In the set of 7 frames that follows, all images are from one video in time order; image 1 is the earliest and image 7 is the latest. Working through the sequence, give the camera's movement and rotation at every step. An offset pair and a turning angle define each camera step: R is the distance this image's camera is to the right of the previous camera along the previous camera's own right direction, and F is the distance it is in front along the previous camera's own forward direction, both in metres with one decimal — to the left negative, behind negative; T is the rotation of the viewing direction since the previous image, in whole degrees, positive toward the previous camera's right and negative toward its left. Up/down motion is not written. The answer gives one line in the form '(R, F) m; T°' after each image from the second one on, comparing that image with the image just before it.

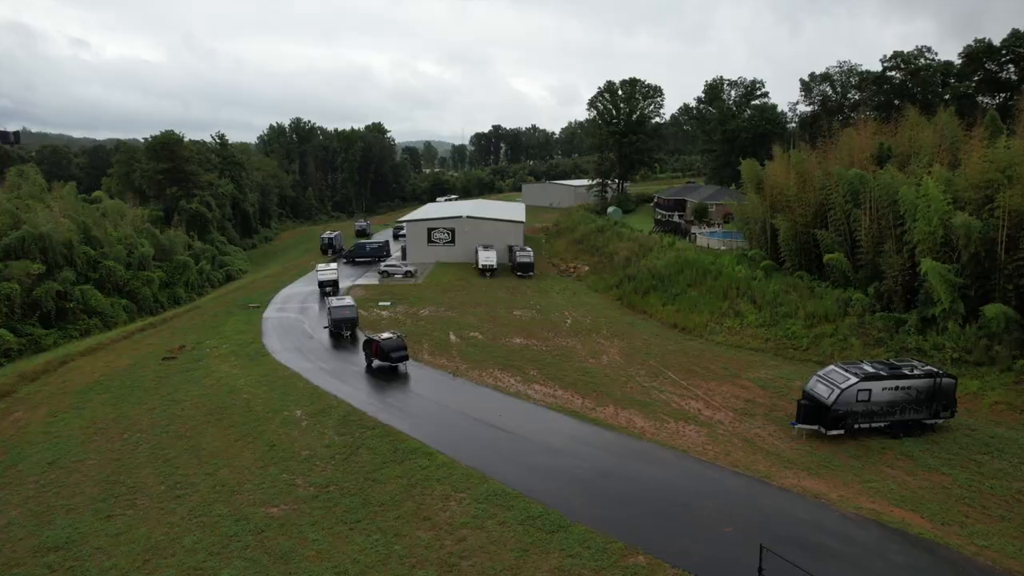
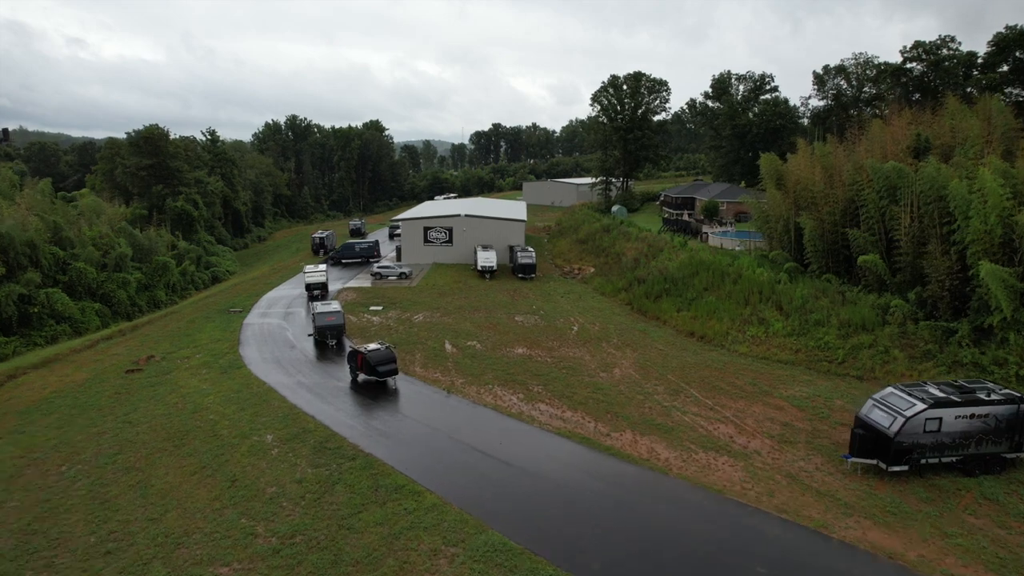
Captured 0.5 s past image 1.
(-0.1, +2.6) m; 0°
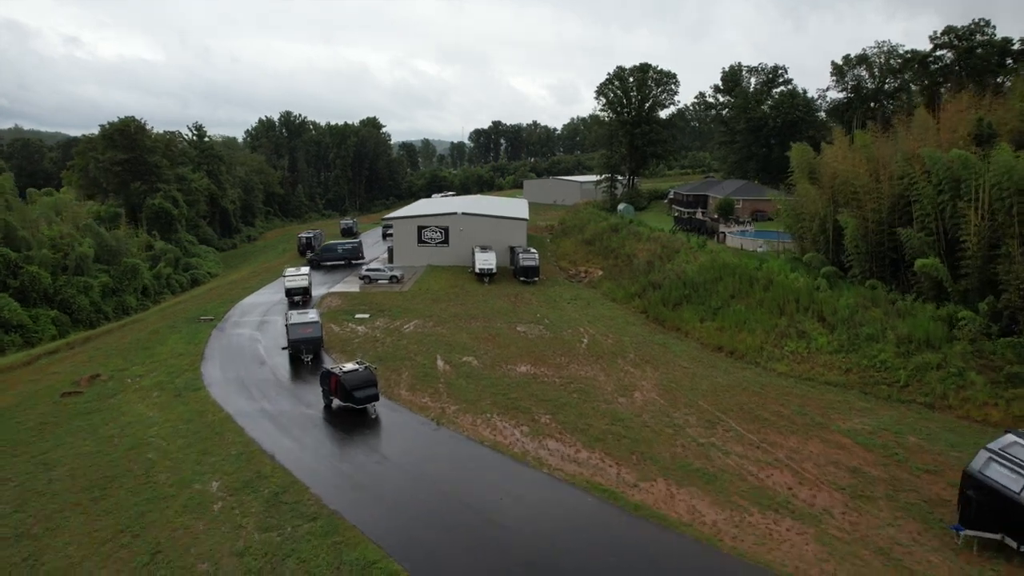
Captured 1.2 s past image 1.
(-0.1, +3.4) m; 0°
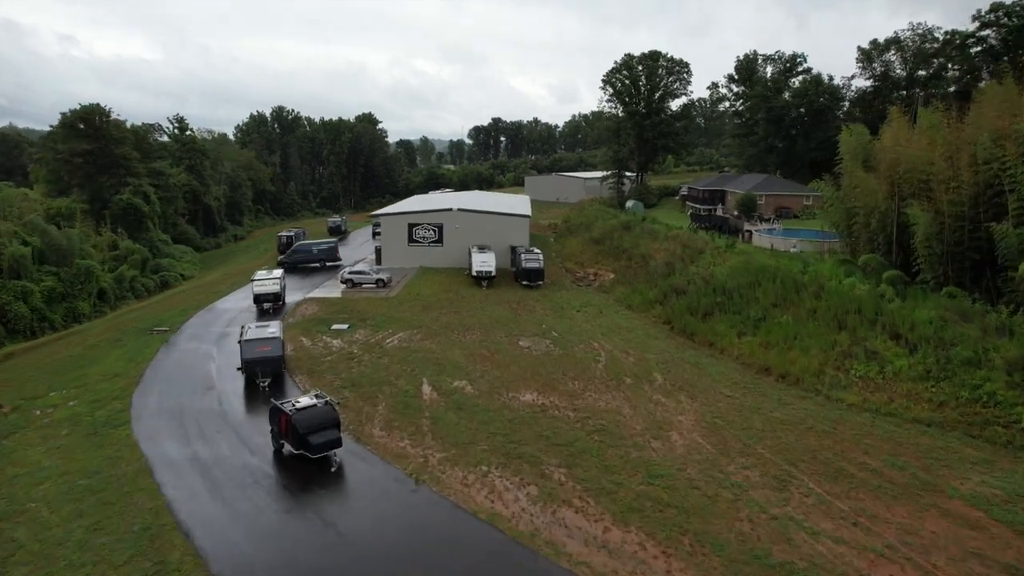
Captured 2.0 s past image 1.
(-0.1, +4.3) m; 0°
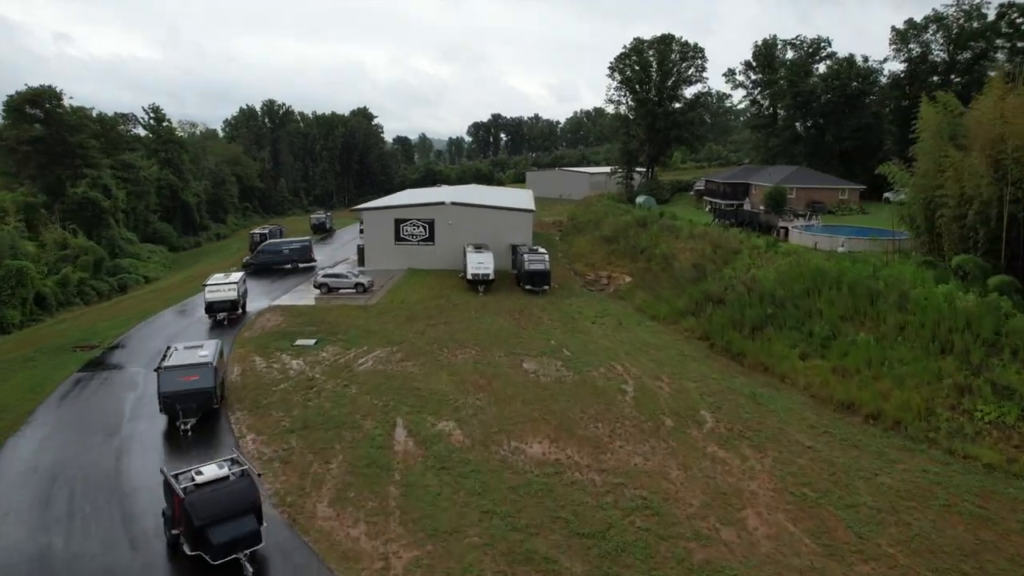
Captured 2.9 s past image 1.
(-0.1, +4.8) m; 0°
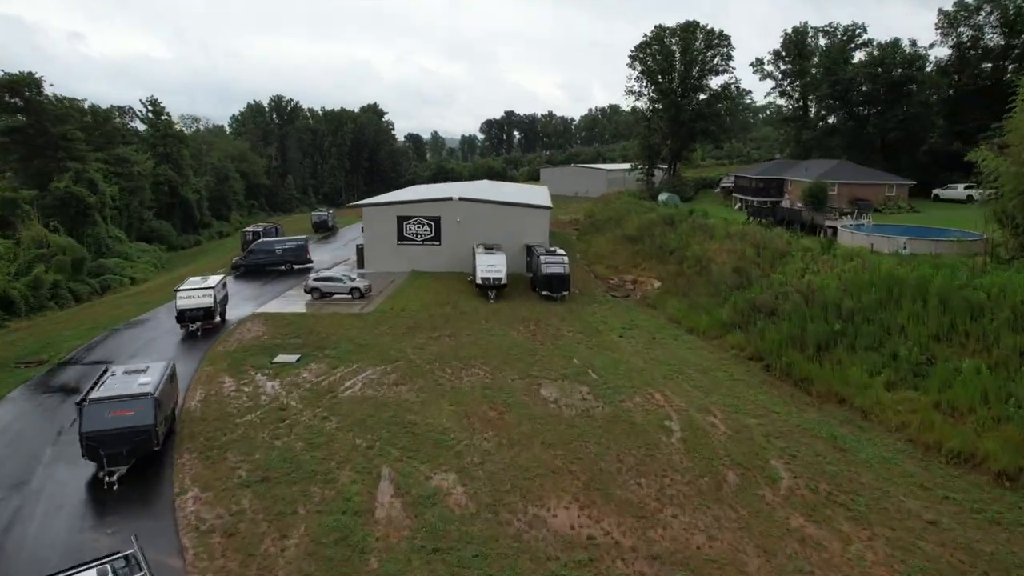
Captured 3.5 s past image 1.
(-0.1, +3.3) m; -1°
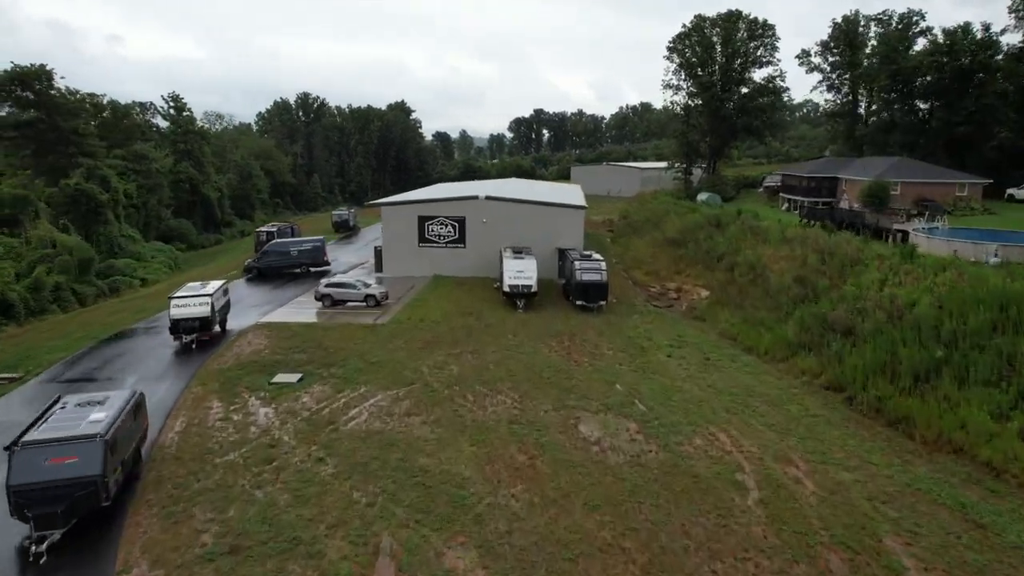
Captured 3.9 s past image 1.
(-0.2, +2.6) m; -2°
